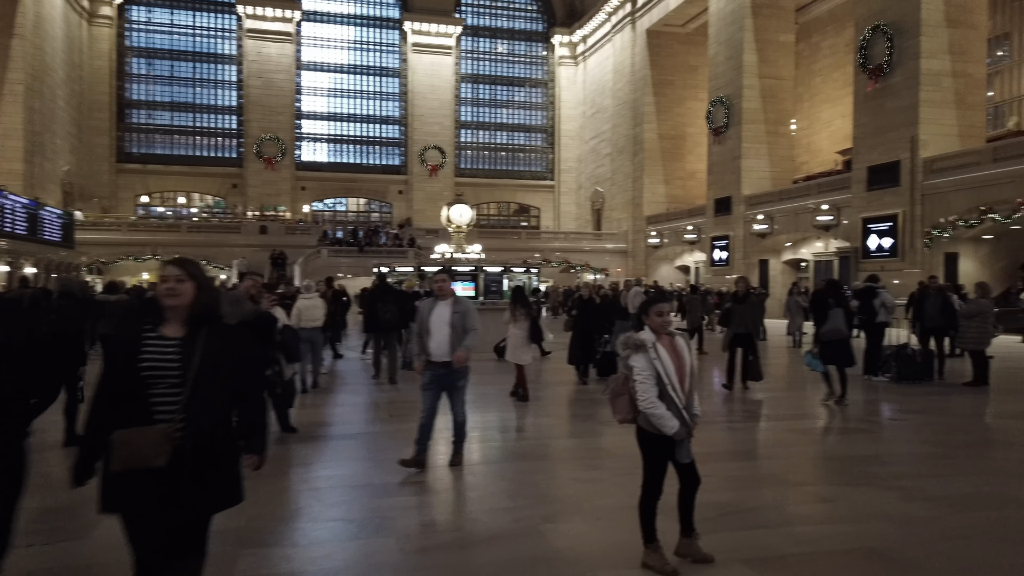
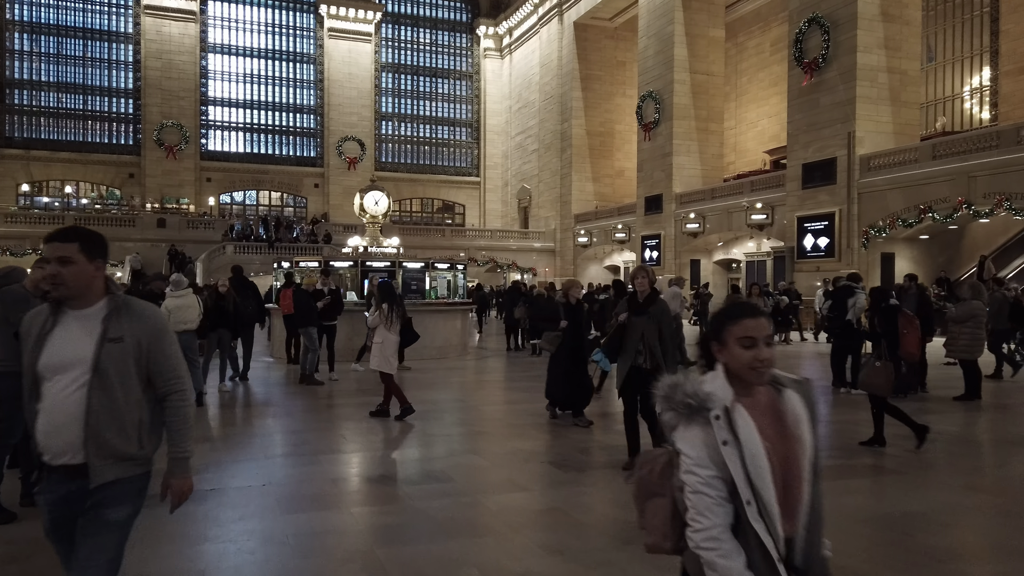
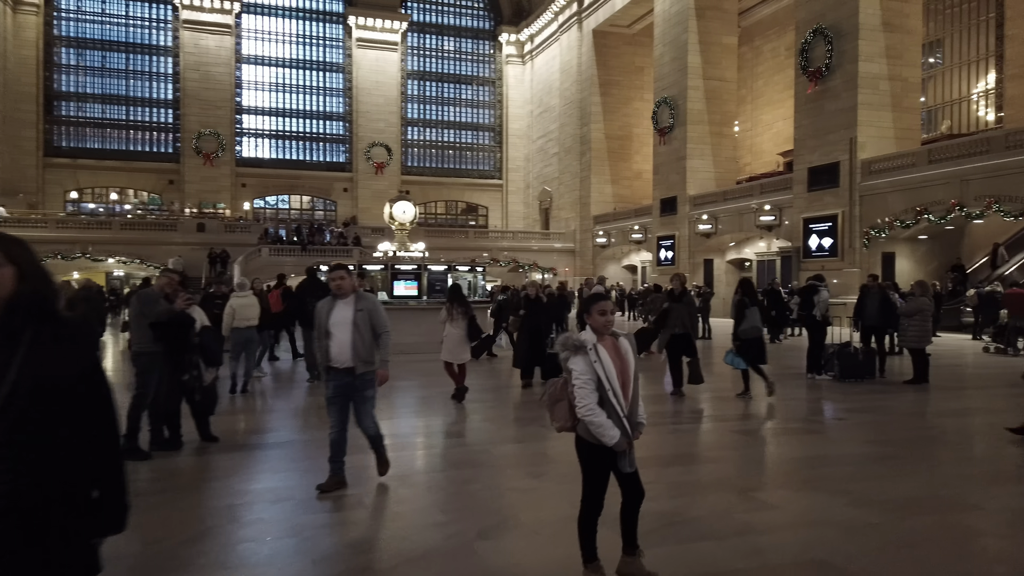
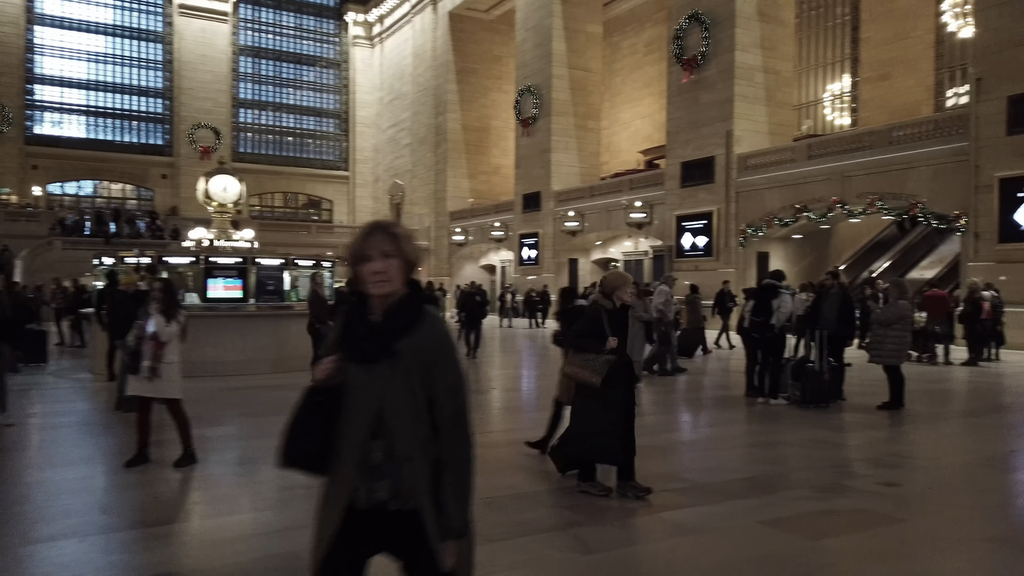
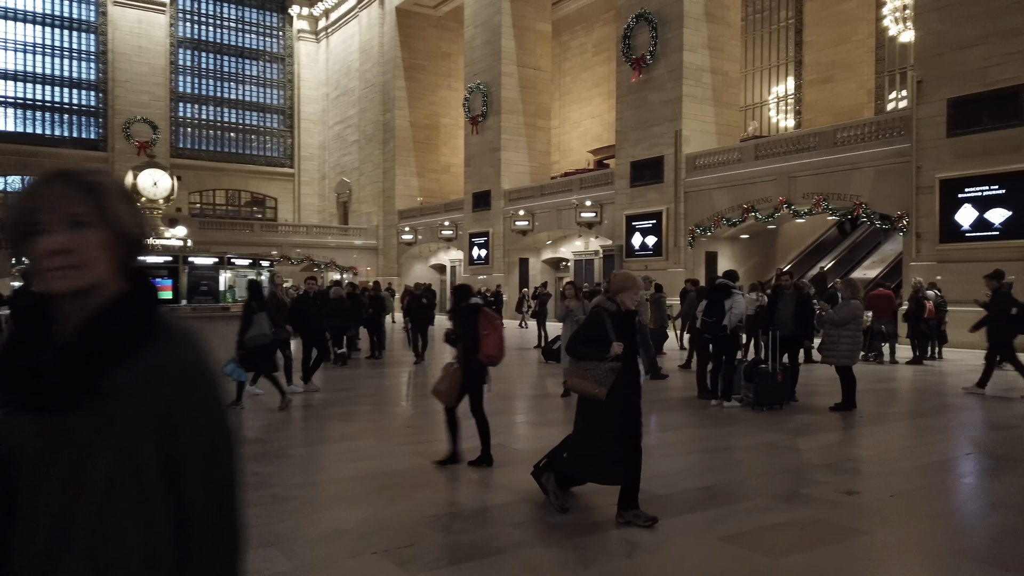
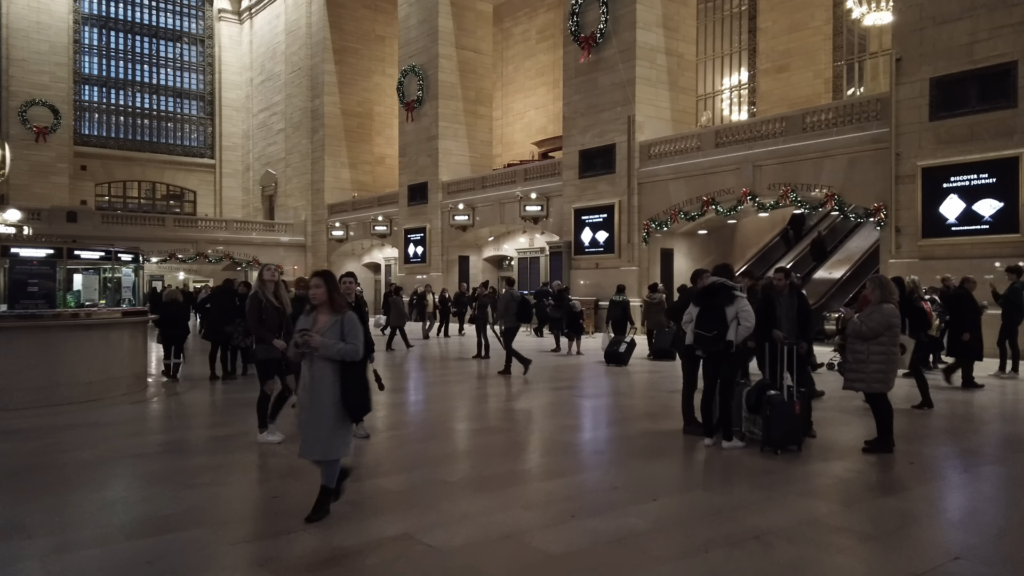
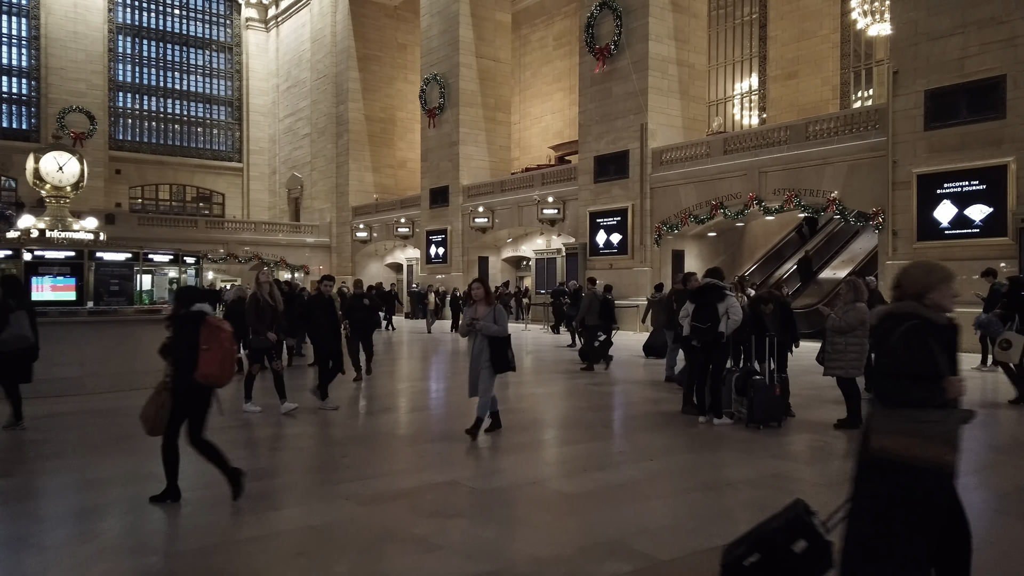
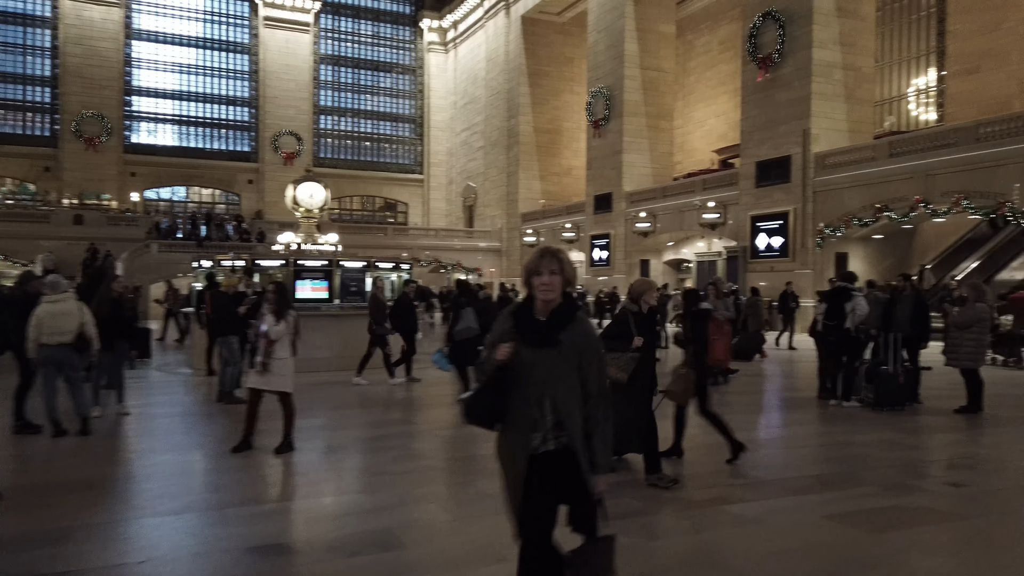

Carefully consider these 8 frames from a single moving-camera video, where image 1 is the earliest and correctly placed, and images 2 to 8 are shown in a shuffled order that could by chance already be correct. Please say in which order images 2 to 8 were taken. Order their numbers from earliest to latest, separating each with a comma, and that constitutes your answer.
3, 2, 8, 4, 5, 7, 6
